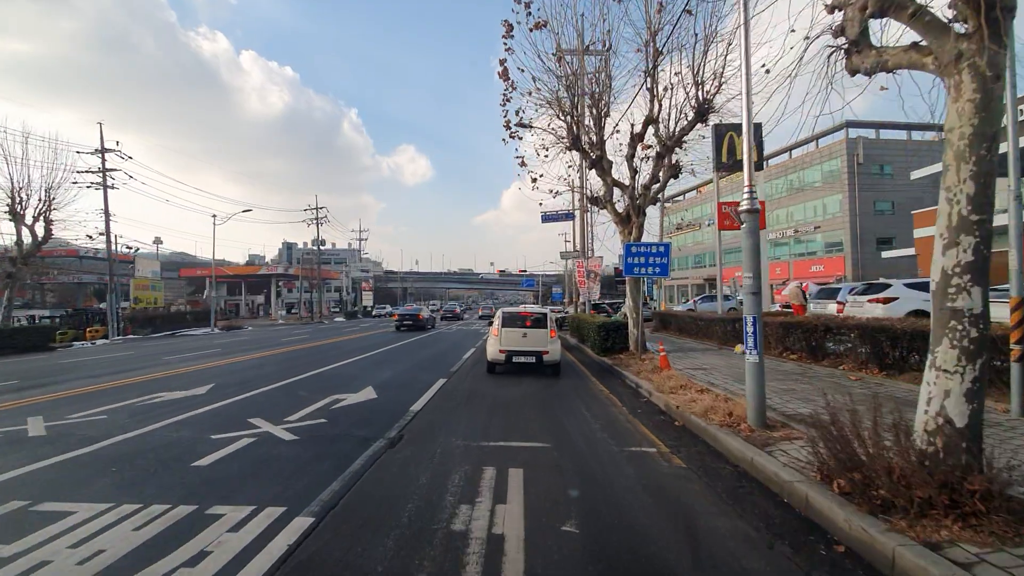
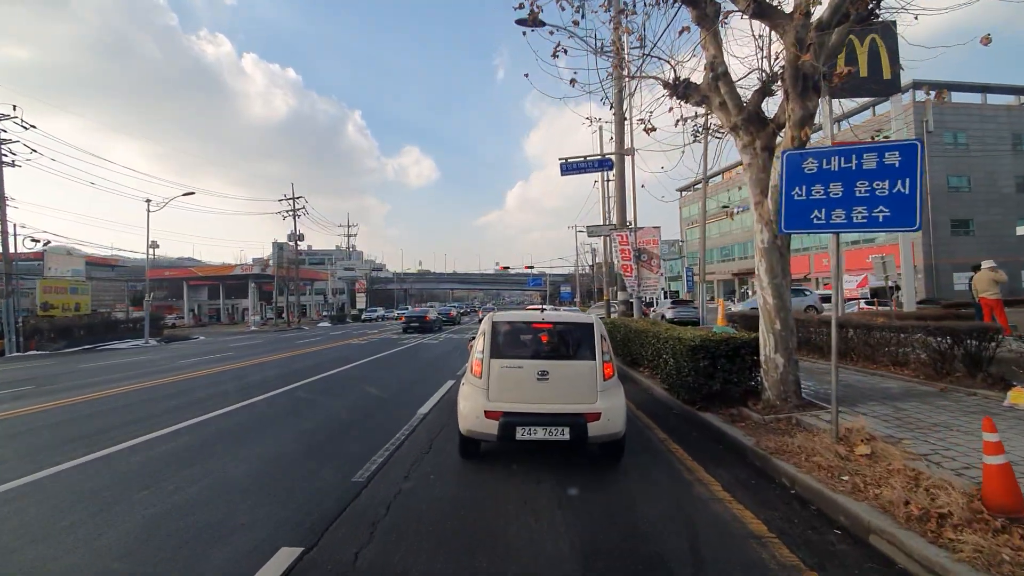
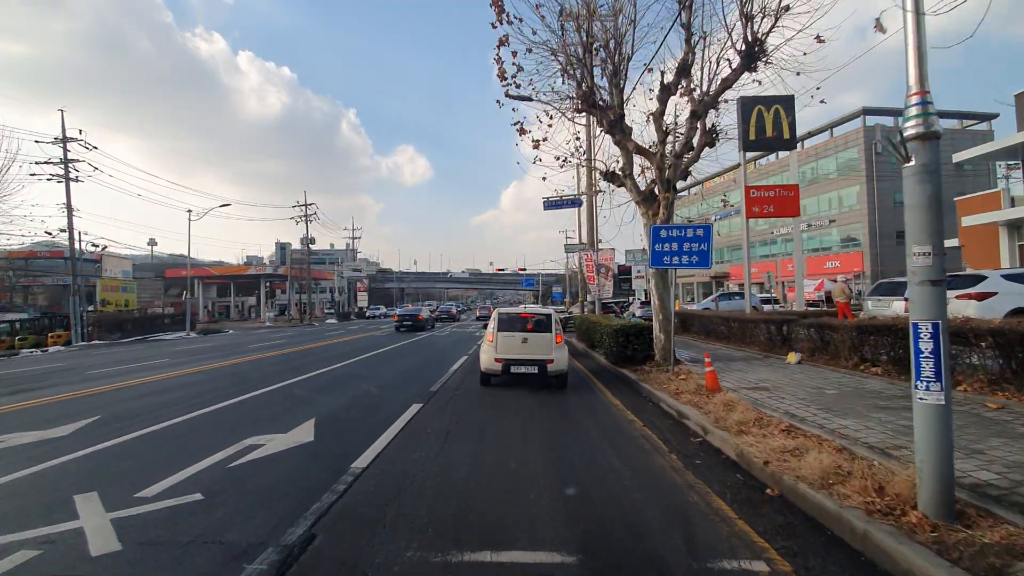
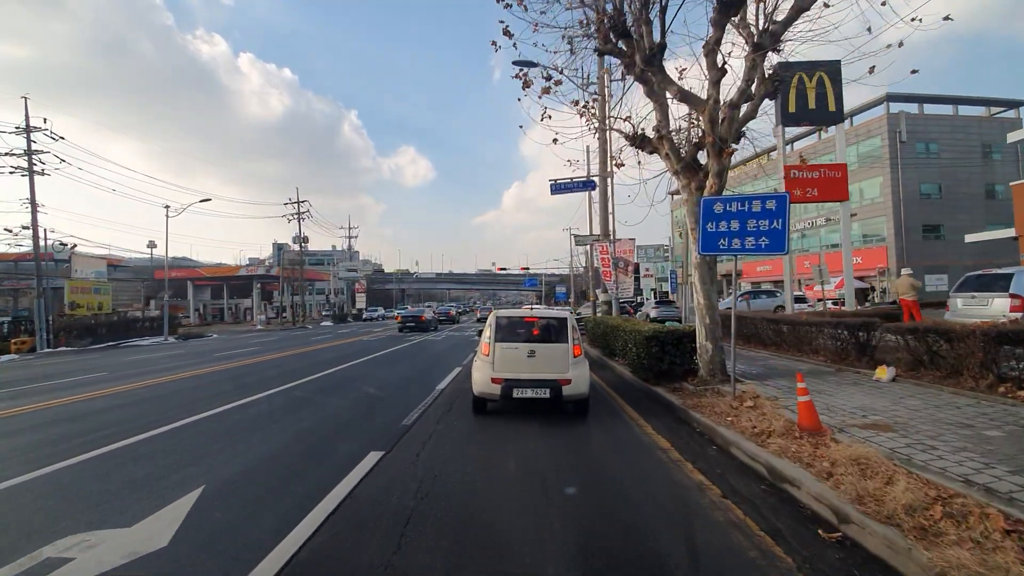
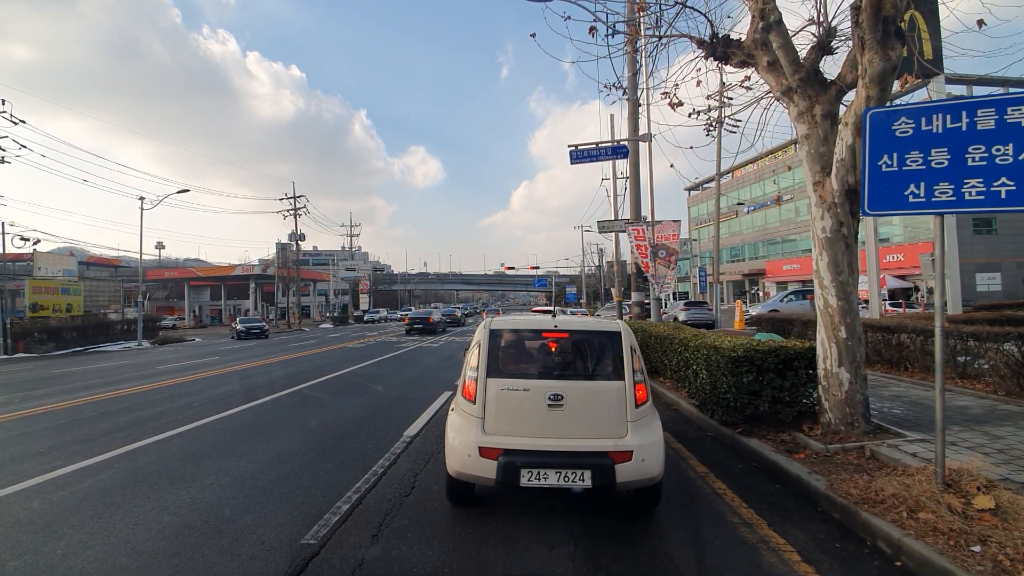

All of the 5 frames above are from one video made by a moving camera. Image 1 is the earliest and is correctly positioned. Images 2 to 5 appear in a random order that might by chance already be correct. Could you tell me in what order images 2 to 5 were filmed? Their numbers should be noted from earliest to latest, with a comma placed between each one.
3, 4, 2, 5
